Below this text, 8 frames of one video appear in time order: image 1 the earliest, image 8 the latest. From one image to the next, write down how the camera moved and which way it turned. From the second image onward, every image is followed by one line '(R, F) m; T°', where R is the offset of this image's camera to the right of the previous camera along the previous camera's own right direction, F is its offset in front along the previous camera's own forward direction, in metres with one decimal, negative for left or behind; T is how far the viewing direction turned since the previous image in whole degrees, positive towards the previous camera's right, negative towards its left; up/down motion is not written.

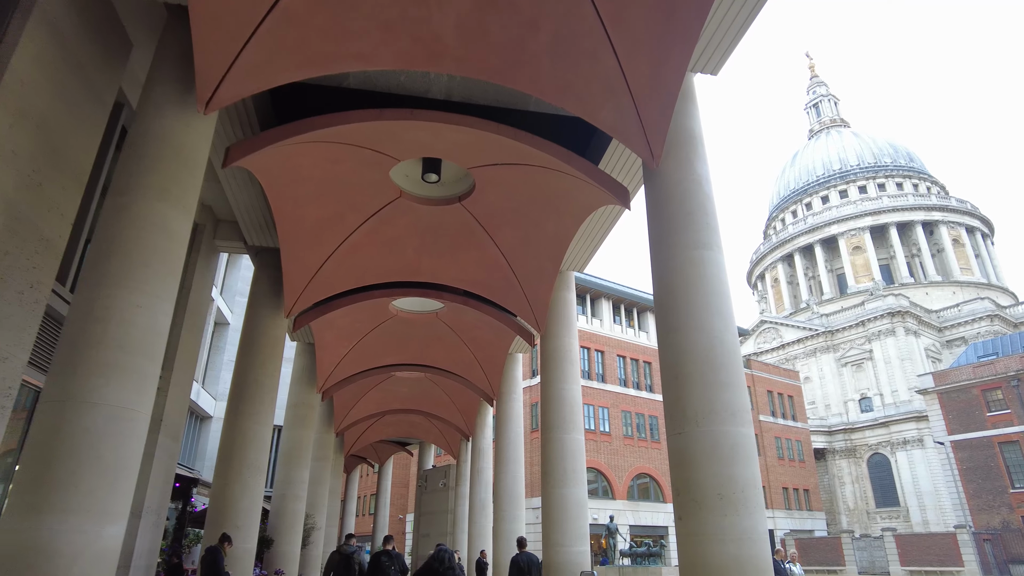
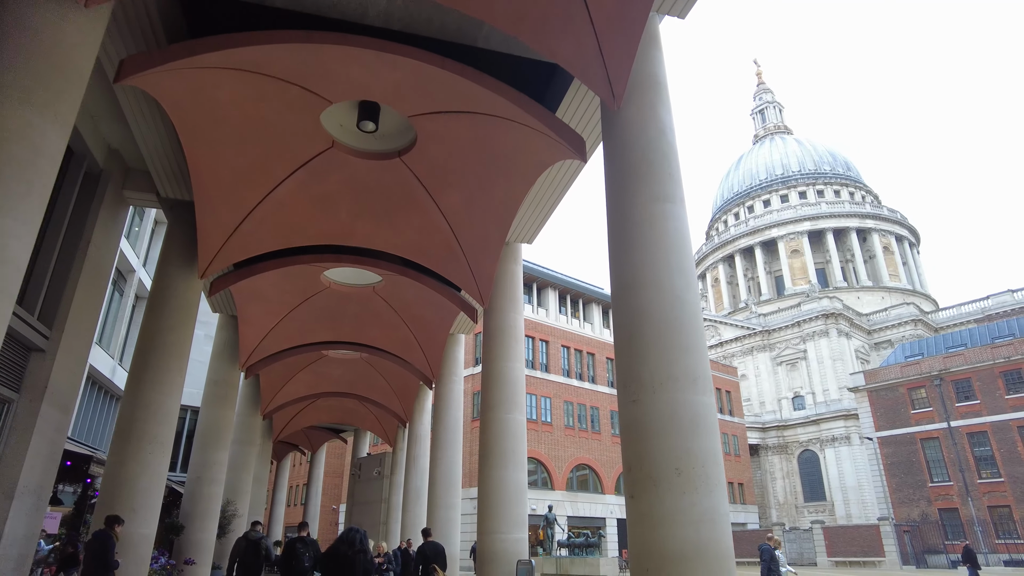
(+0.1, +1.0) m; +5°
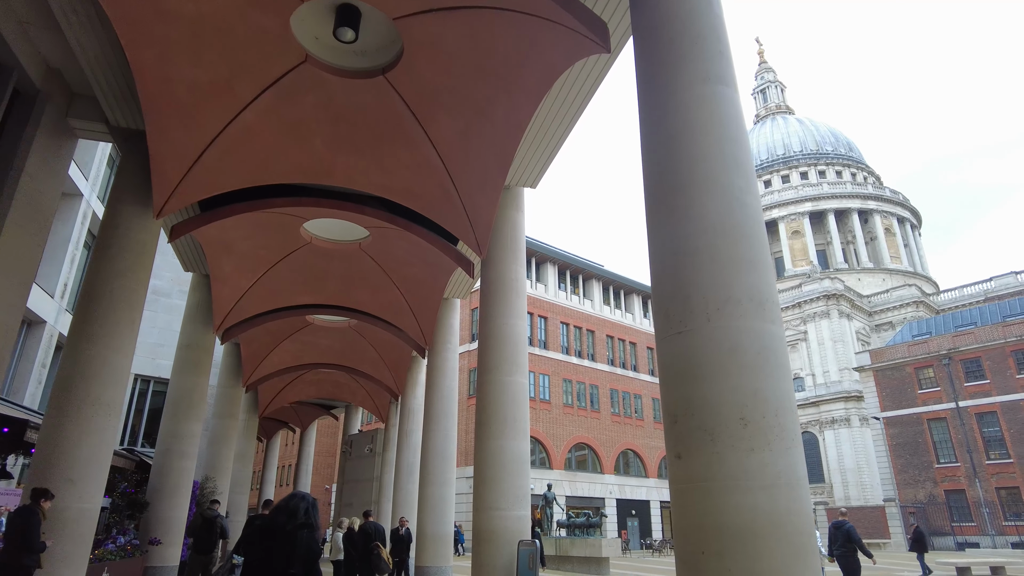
(-0.1, +1.6) m; 0°
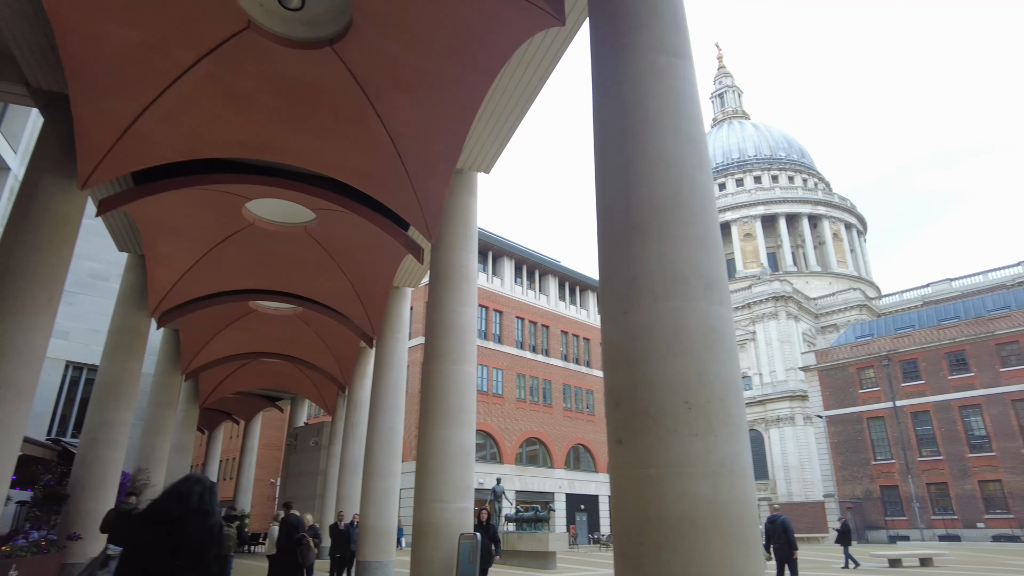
(+0.1, +0.3) m; +4°
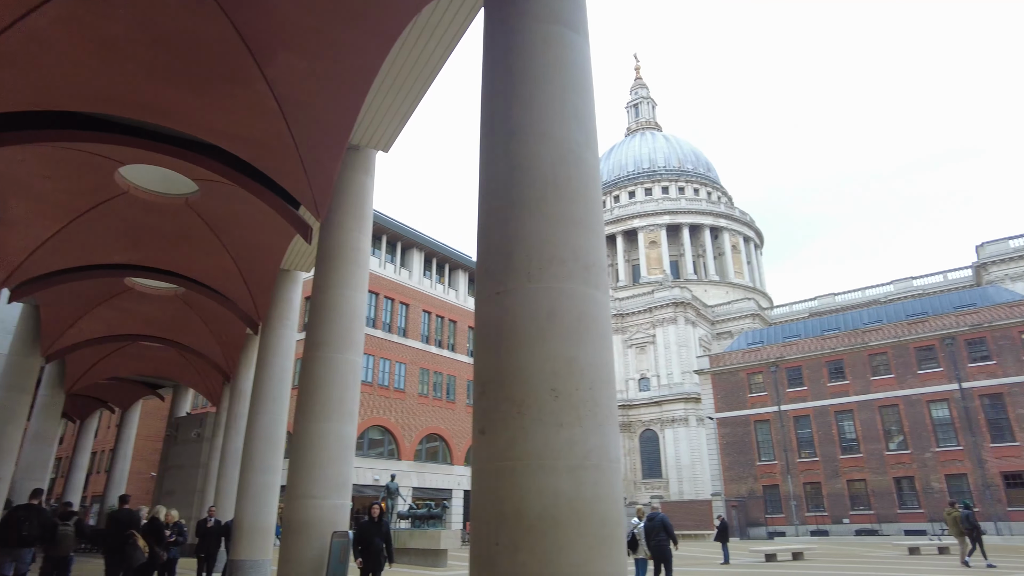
(+0.3, +0.4) m; +8°
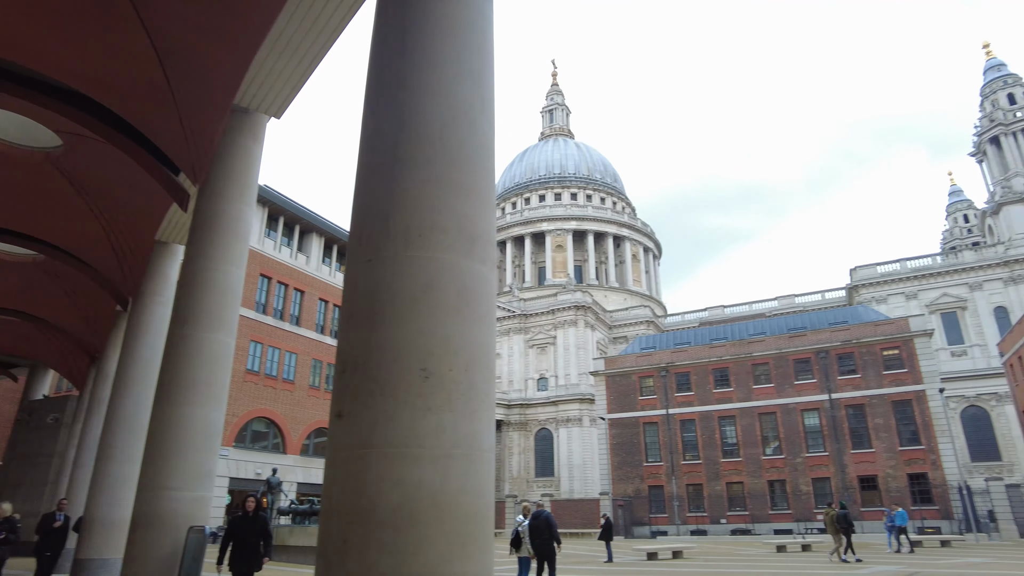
(+0.2, +0.4) m; +8°
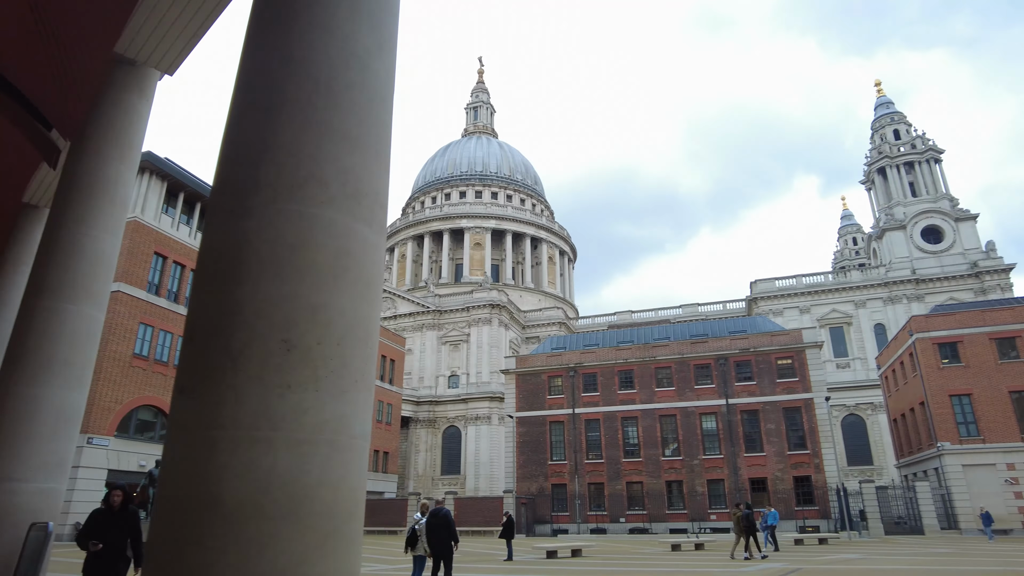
(+0.1, +0.4) m; +7°
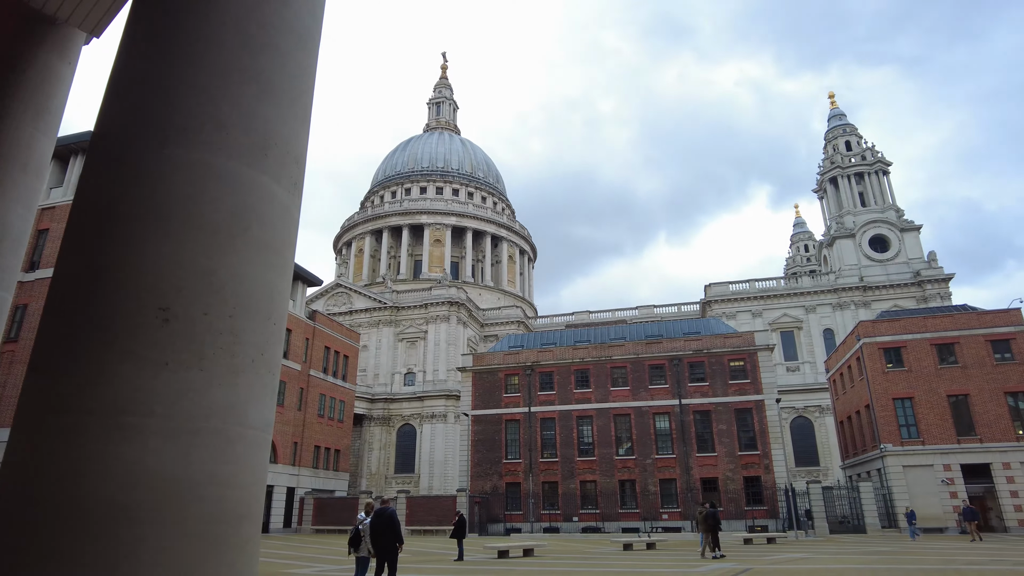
(+0.1, +0.4) m; +4°
